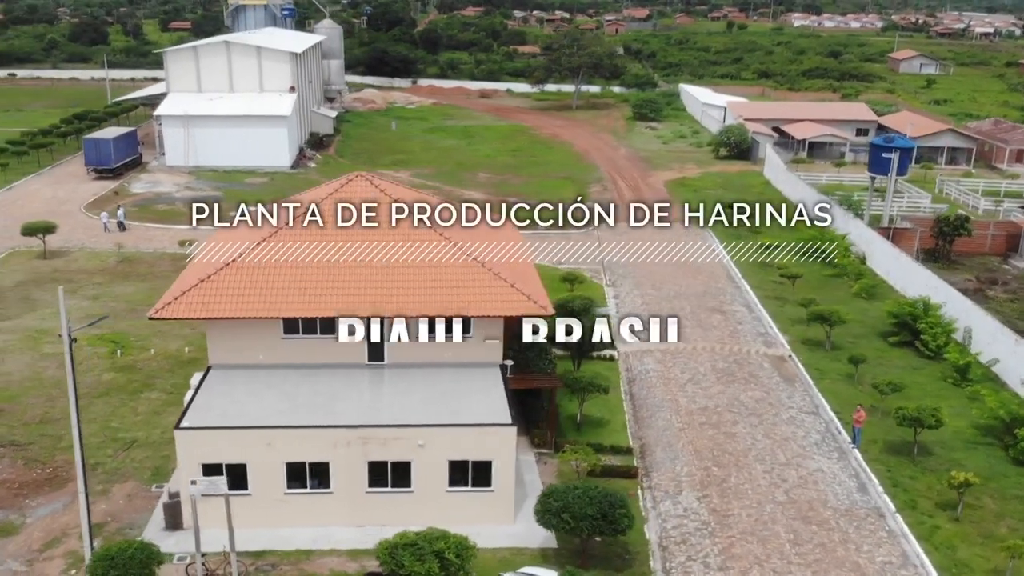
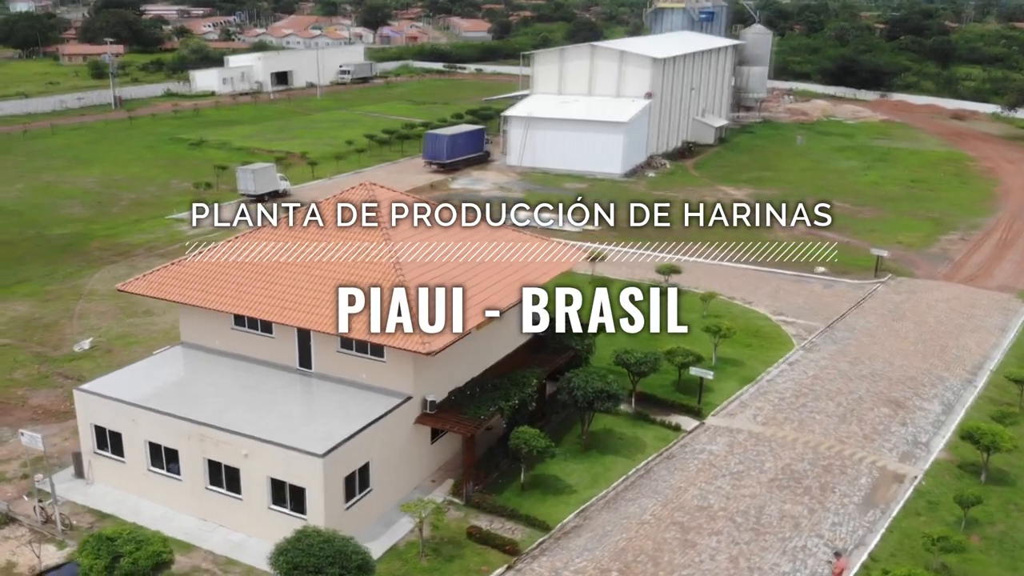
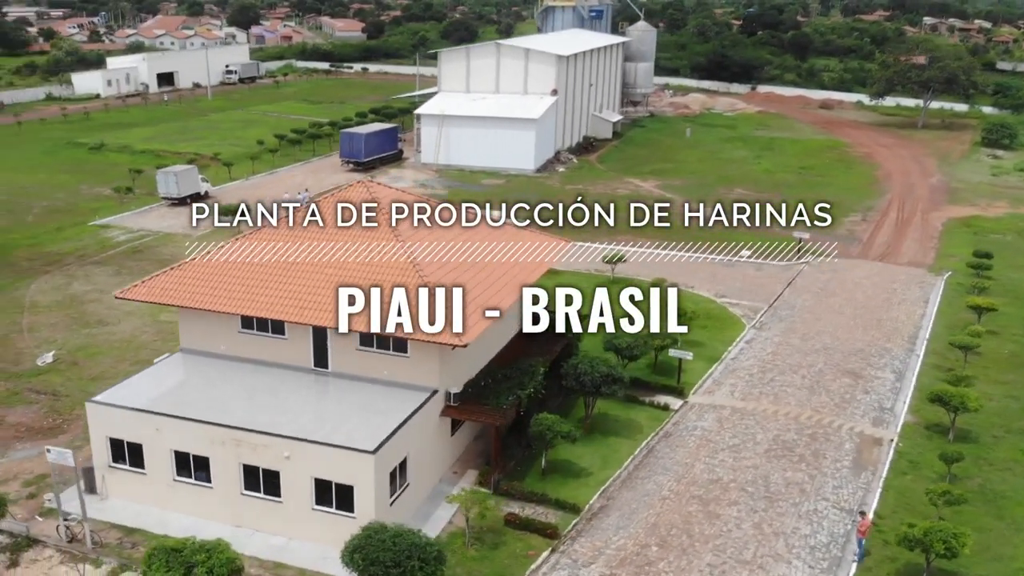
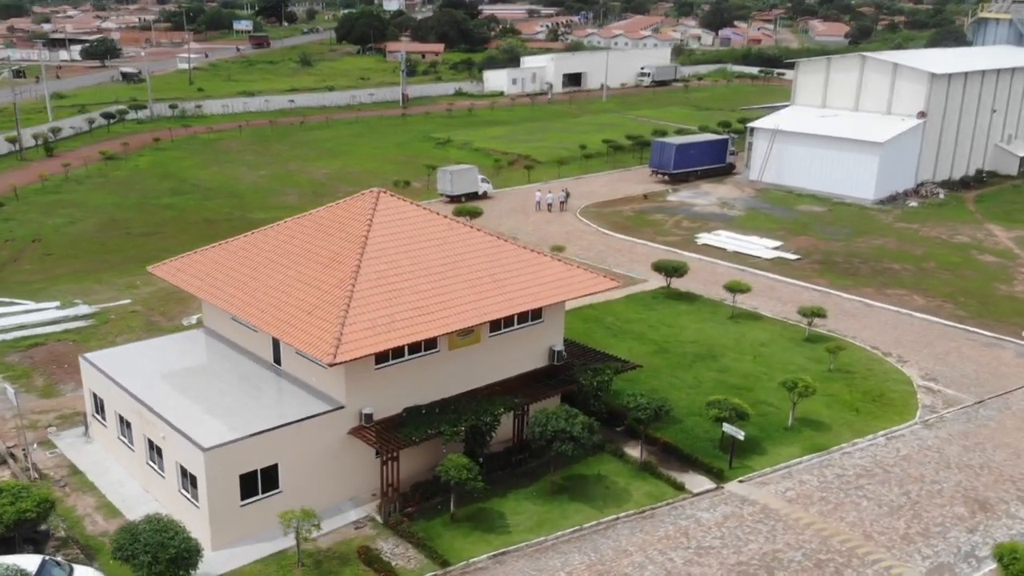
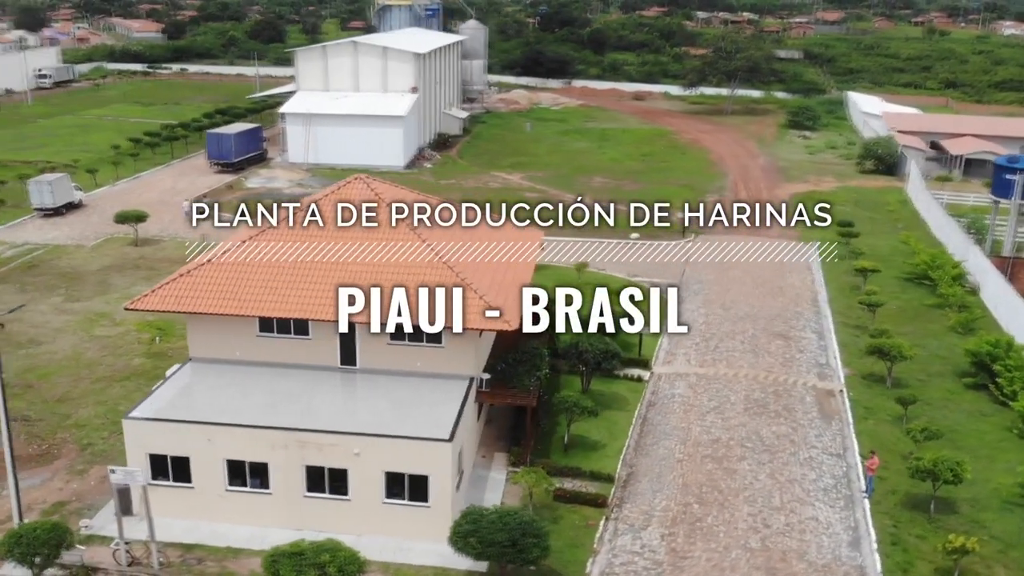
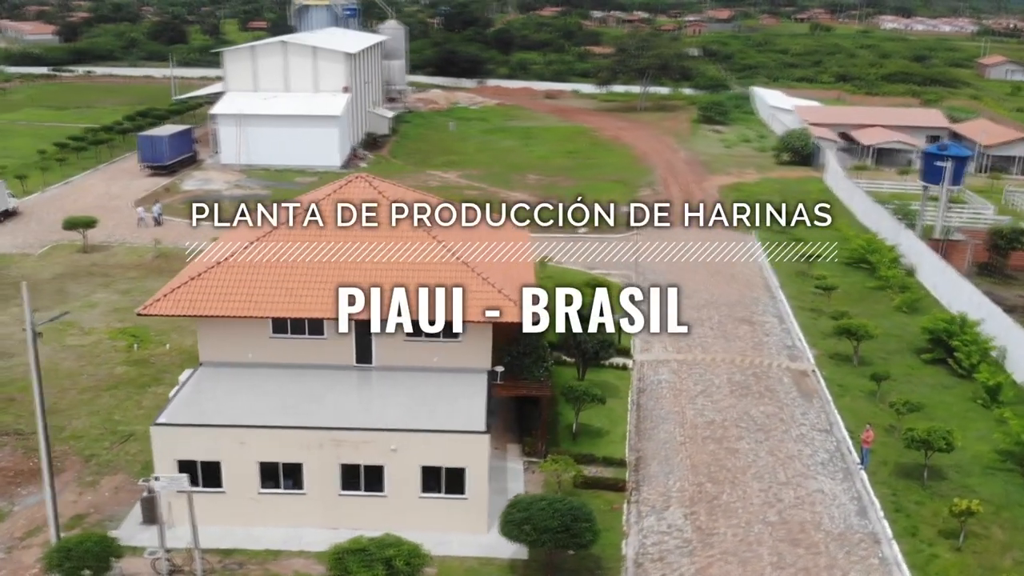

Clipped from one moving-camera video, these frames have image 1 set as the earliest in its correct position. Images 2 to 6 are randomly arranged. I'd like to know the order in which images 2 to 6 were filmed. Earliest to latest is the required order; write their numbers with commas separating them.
6, 5, 3, 2, 4
